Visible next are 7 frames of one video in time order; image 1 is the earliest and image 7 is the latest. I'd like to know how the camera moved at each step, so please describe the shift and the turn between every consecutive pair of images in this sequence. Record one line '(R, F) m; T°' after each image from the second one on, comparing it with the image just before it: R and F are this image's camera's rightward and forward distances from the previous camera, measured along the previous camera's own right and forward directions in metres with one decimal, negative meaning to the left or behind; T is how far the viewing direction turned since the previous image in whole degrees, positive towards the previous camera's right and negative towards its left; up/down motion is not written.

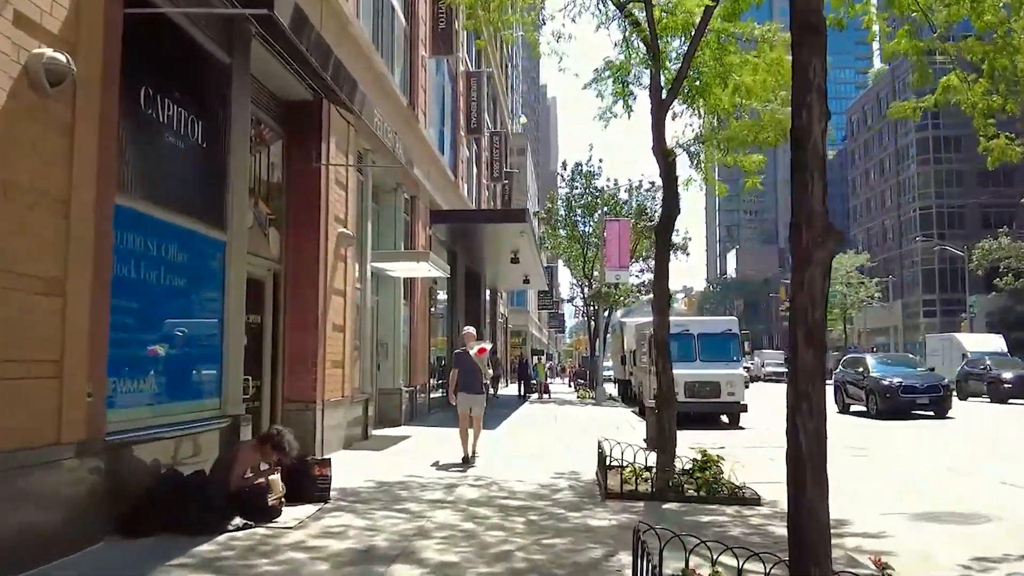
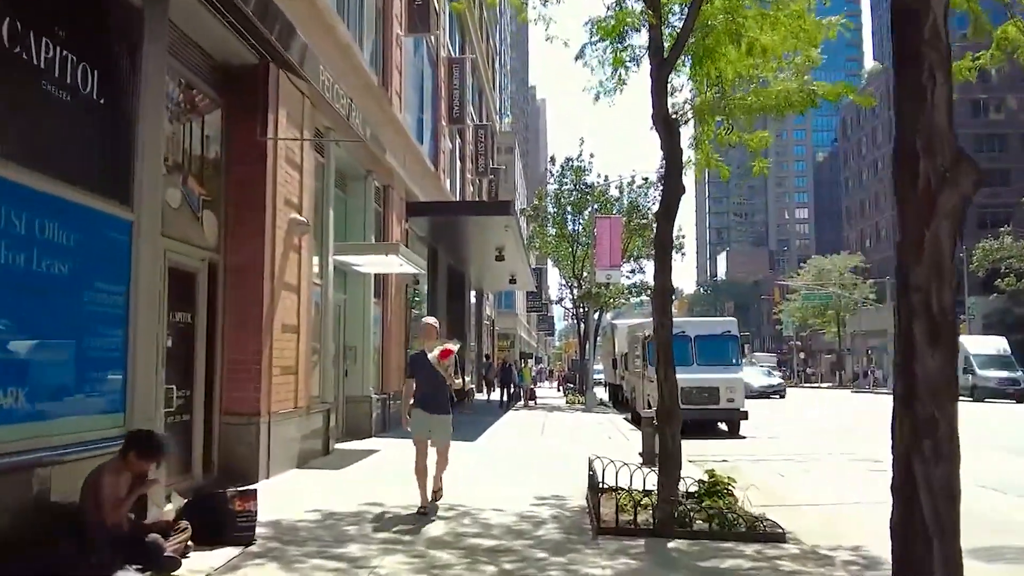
(+0.2, +1.6) m; +1°
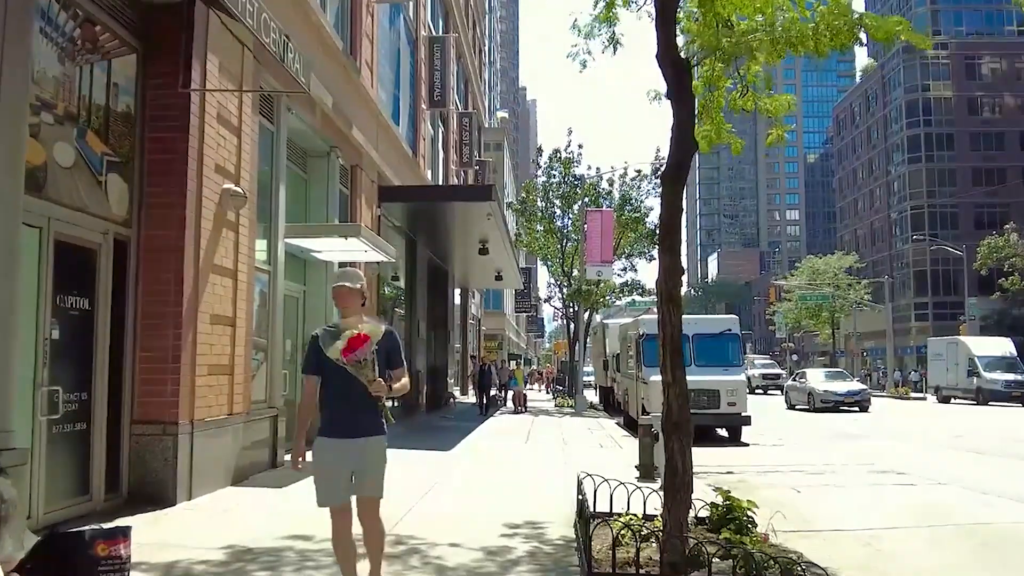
(+0.2, +1.7) m; +1°
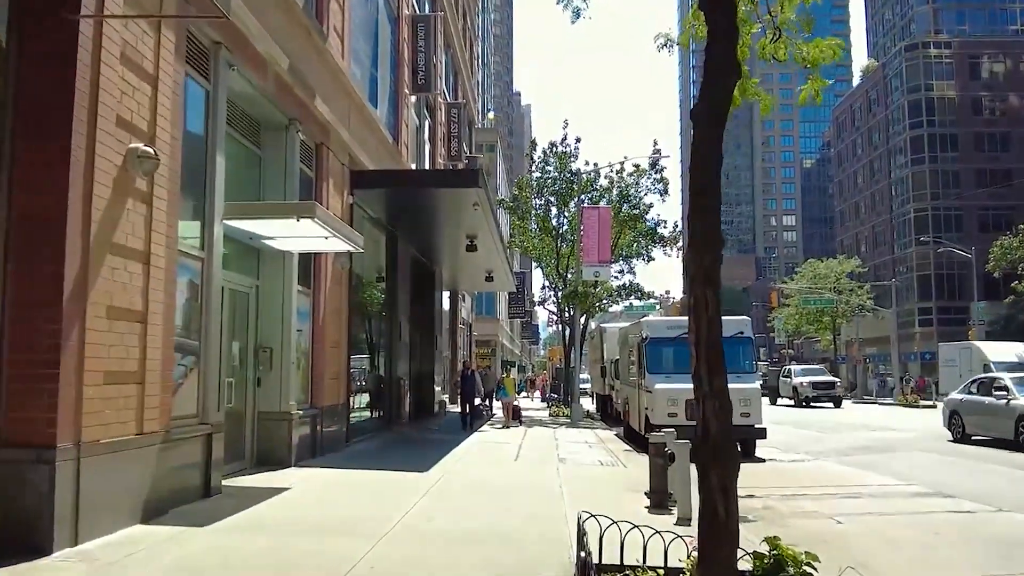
(+0.1, +1.9) m; 0°
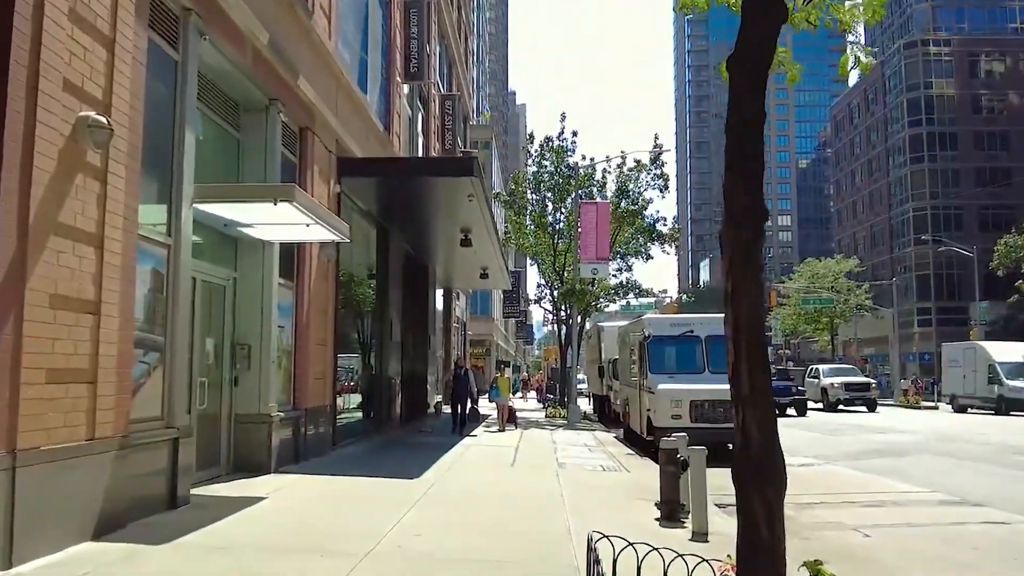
(0.0, +0.8) m; 0°
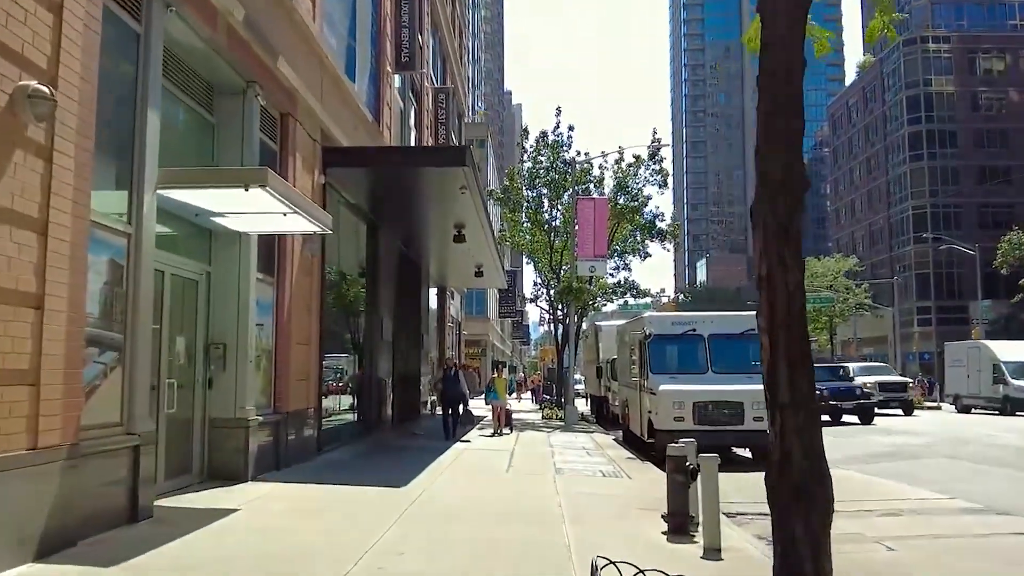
(0.0, +0.7) m; 0°
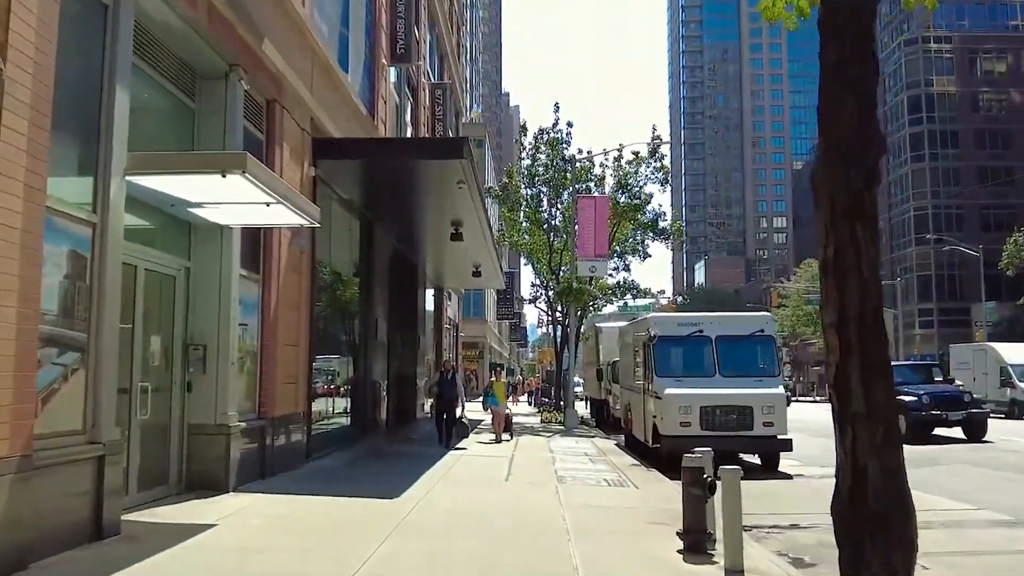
(0.0, +0.7) m; 0°
